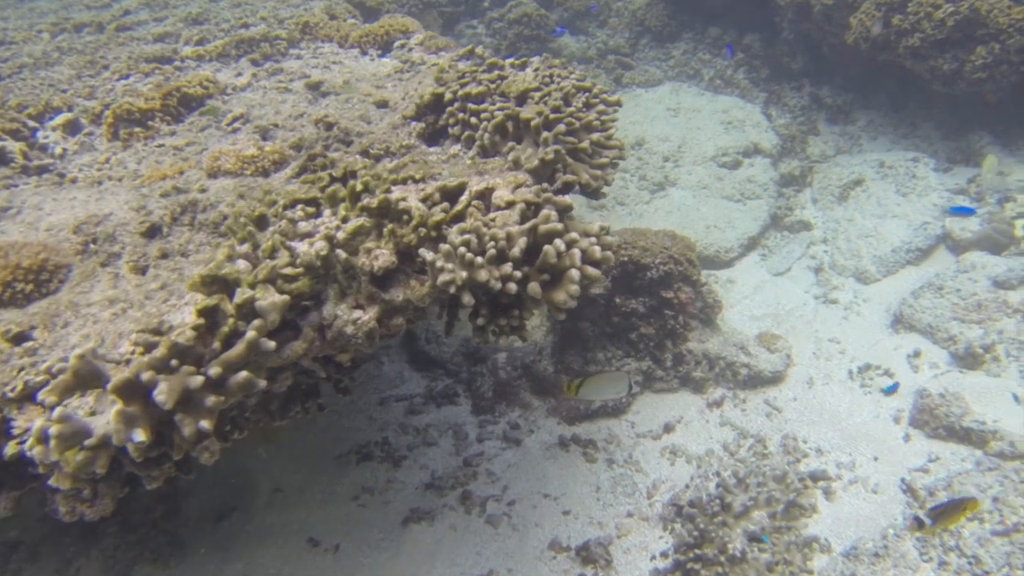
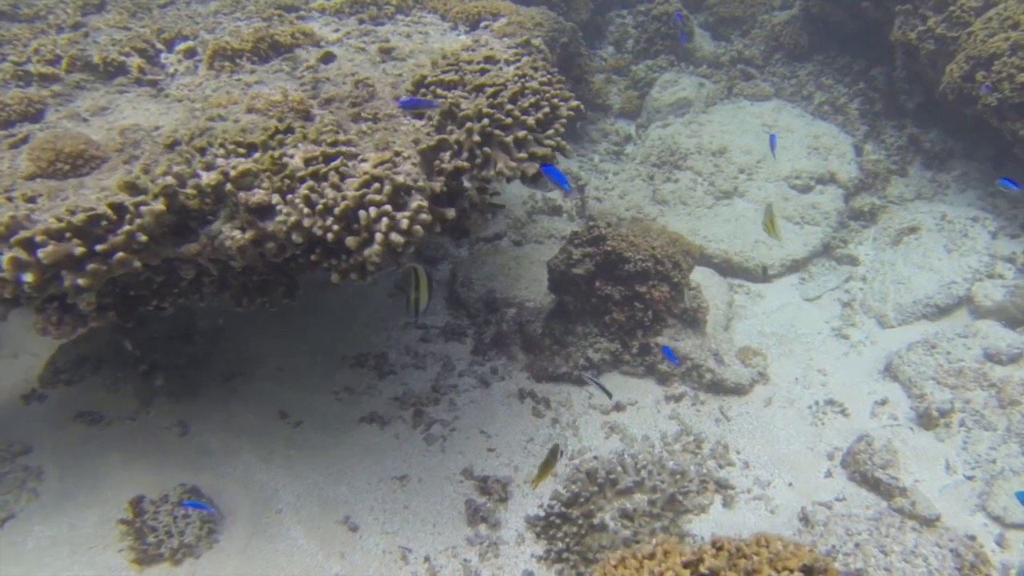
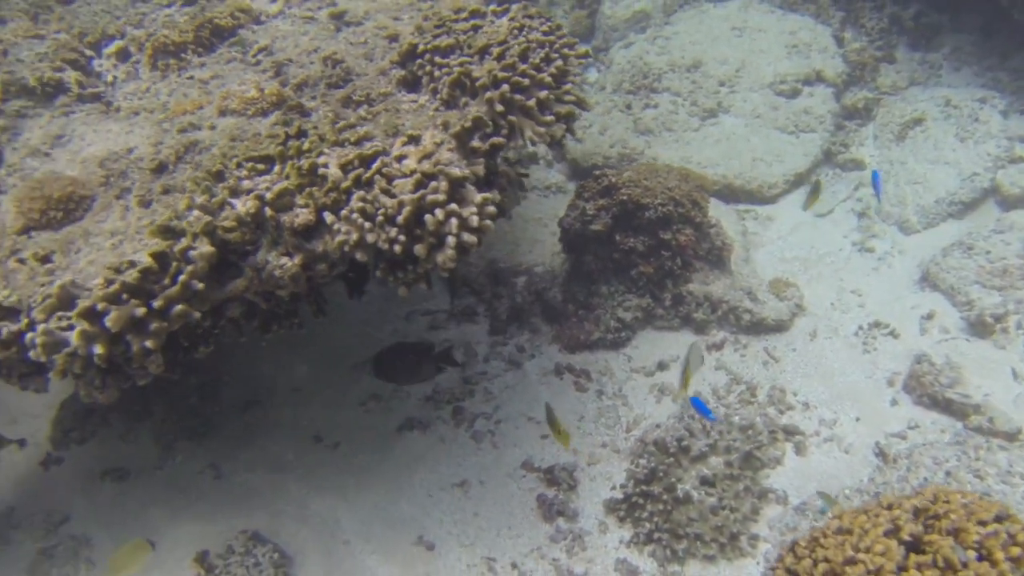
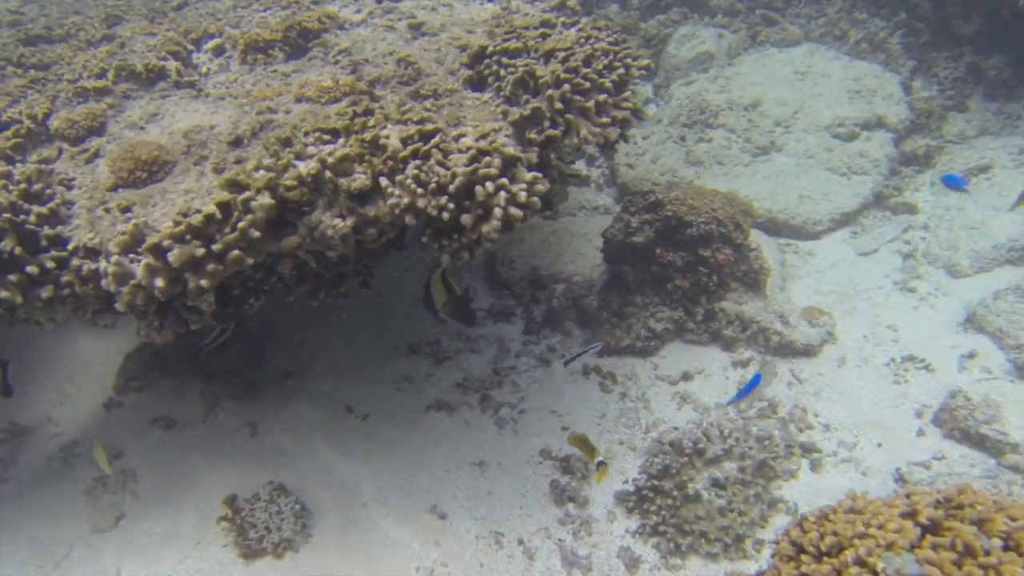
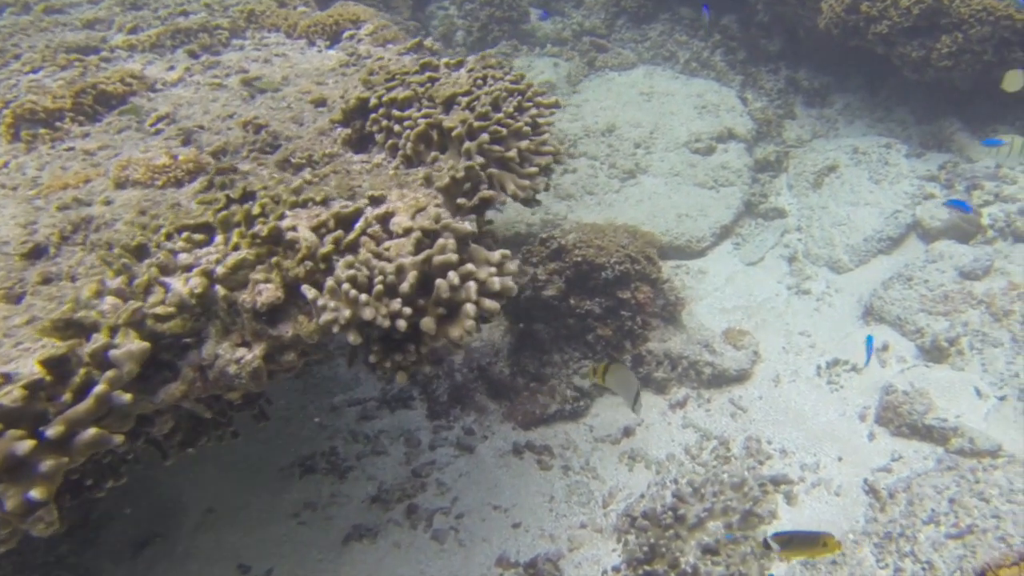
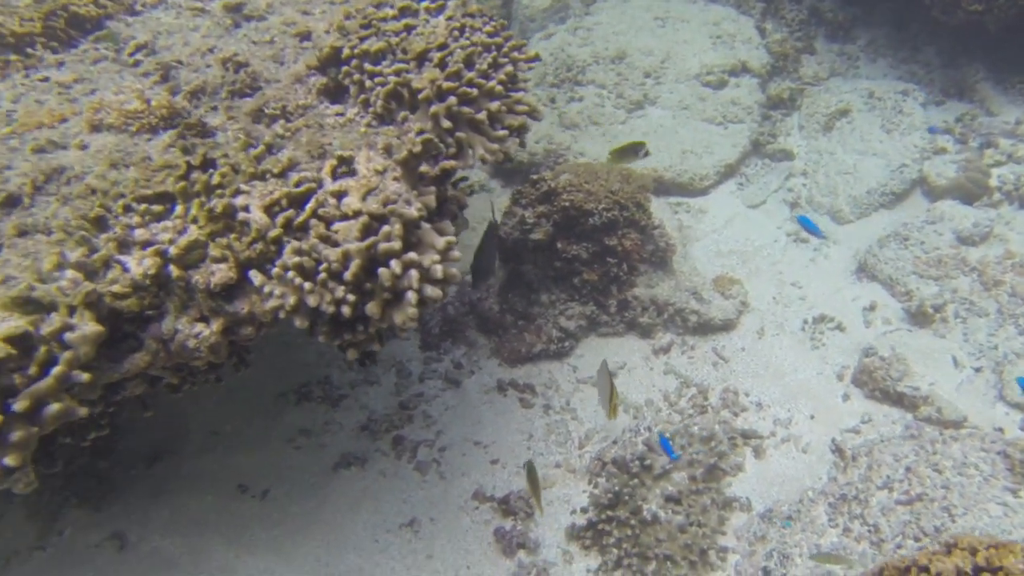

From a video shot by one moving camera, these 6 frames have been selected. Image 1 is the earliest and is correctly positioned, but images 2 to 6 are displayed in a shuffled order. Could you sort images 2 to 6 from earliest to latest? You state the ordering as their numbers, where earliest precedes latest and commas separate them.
5, 6, 3, 4, 2
